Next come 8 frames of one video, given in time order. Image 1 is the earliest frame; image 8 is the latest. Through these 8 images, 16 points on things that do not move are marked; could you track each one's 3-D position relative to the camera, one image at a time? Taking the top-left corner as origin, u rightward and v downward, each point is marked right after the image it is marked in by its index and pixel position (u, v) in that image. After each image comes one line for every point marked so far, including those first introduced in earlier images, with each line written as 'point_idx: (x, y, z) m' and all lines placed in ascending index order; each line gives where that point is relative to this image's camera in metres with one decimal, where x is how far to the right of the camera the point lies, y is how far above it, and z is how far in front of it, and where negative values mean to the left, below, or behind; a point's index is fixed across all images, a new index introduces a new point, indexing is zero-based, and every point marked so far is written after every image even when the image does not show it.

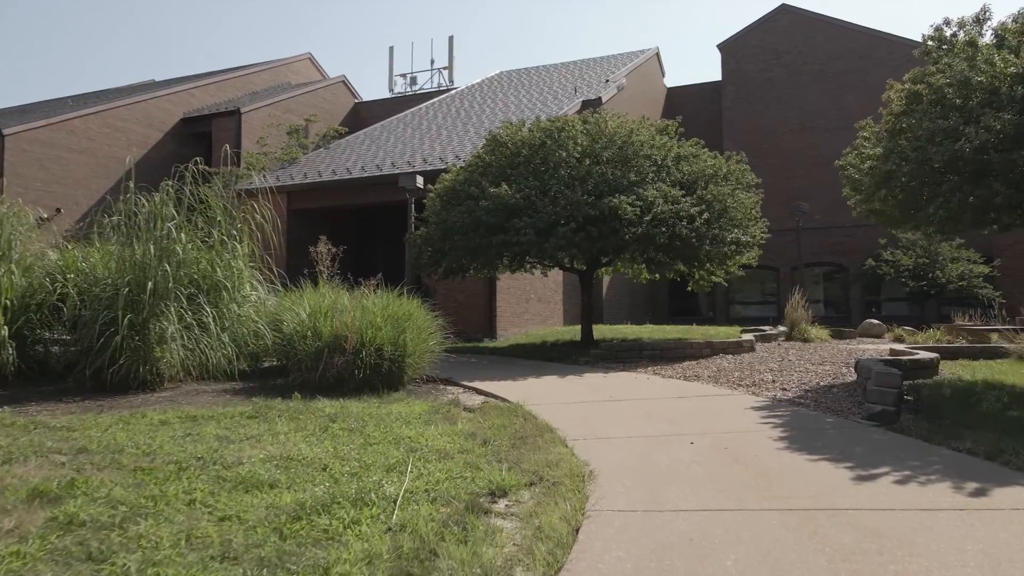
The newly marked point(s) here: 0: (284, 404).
0: (-2.4, -1.2, +7.7) m
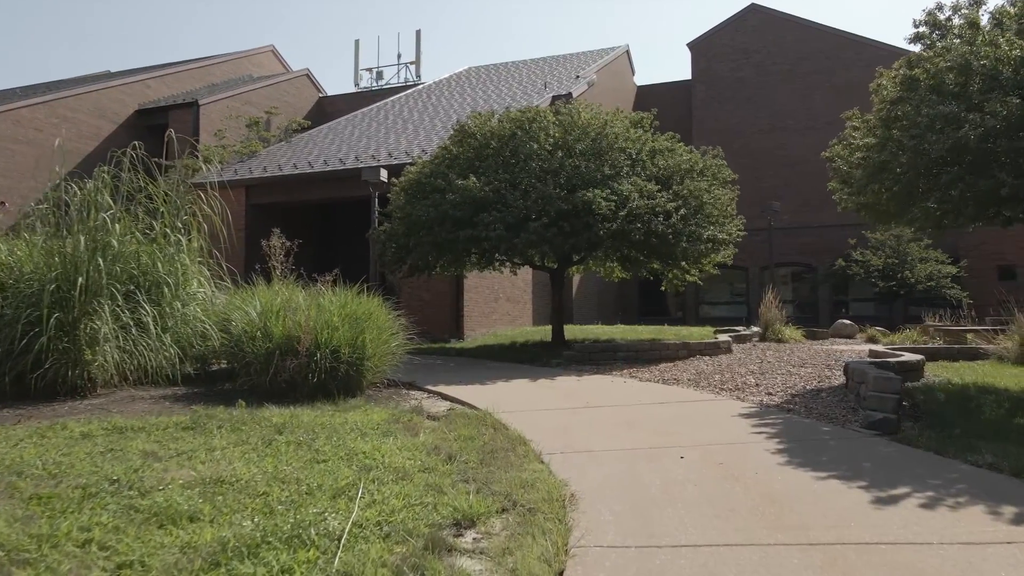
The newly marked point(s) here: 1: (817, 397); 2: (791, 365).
0: (-2.7, -1.2, +6.9) m
1: (+3.3, -1.2, +7.7) m
2: (+4.2, -1.2, +11.0) m
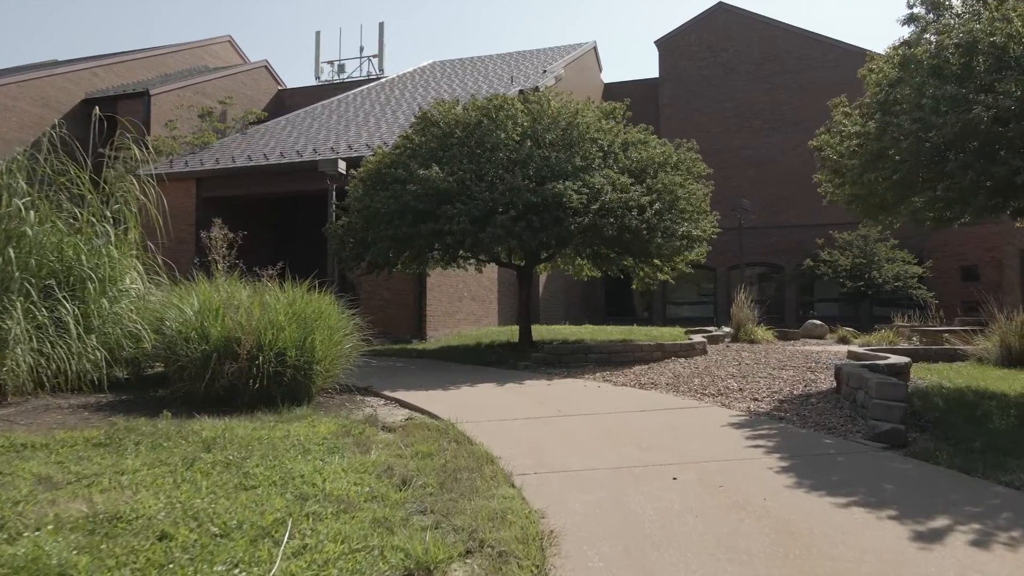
0: (-3.0, -1.2, +6.1) m
1: (+2.9, -1.1, +7.1) m
2: (+3.7, -1.1, +10.4) m
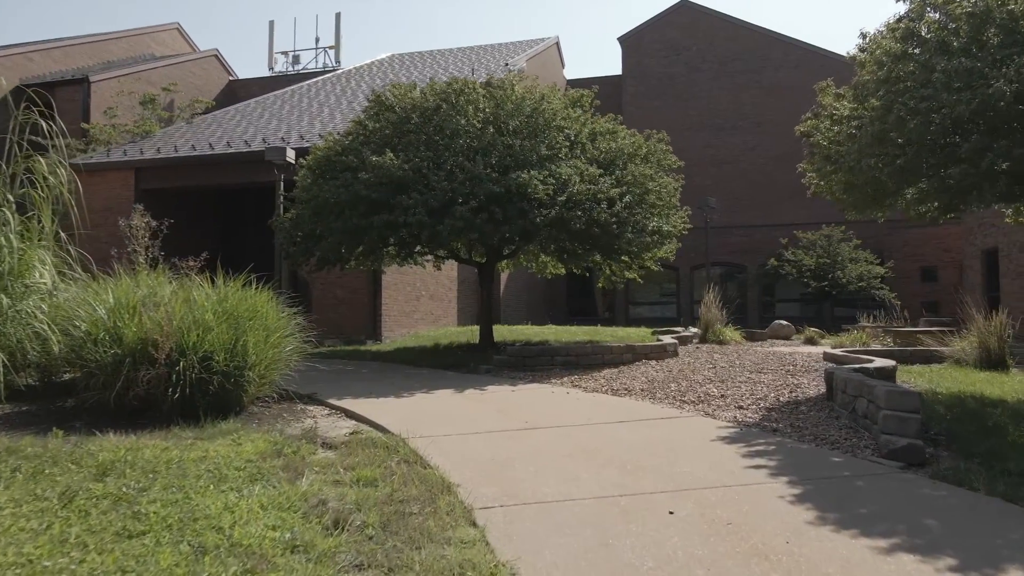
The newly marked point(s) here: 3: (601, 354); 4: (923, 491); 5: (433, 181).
0: (-3.3, -1.1, +5.1) m
1: (+2.6, -1.1, +6.5) m
2: (+3.2, -1.1, +9.8) m
3: (+1.3, -0.9, +10.4) m
4: (+2.2, -1.1, +3.9) m
5: (-1.2, +1.6, +10.9) m
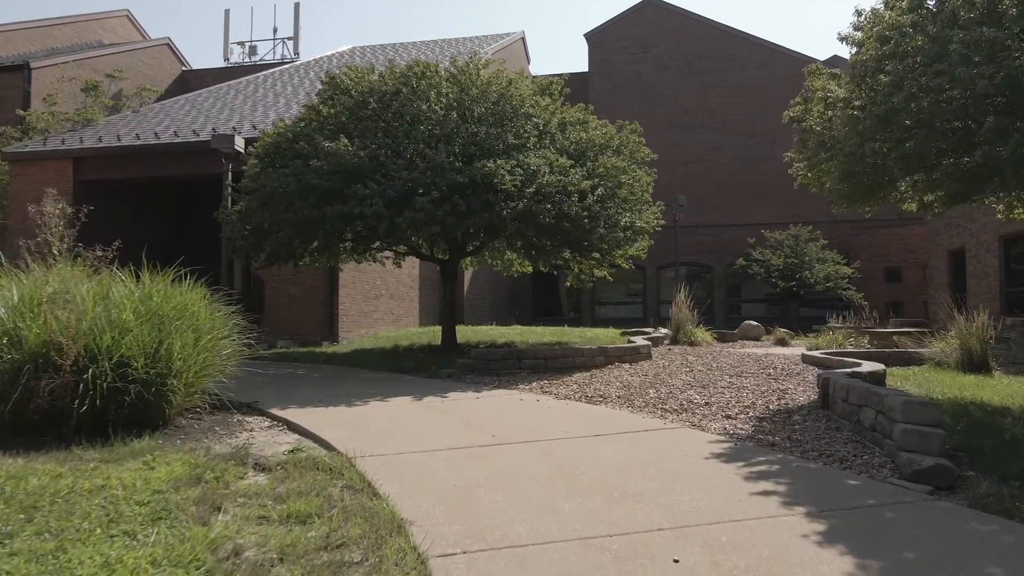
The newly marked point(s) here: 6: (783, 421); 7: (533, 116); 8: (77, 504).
0: (-3.5, -1.1, +4.2) m
1: (+2.3, -1.1, +5.9) m
2: (+2.7, -1.1, +9.2) m
3: (+0.8, -0.9, +9.7) m
4: (+2.1, -1.1, +3.3) m
5: (-1.7, +1.6, +10.1) m
6: (+2.2, -1.1, +6.0) m
7: (+0.3, +2.6, +11.0) m
8: (-2.2, -1.1, +3.6) m
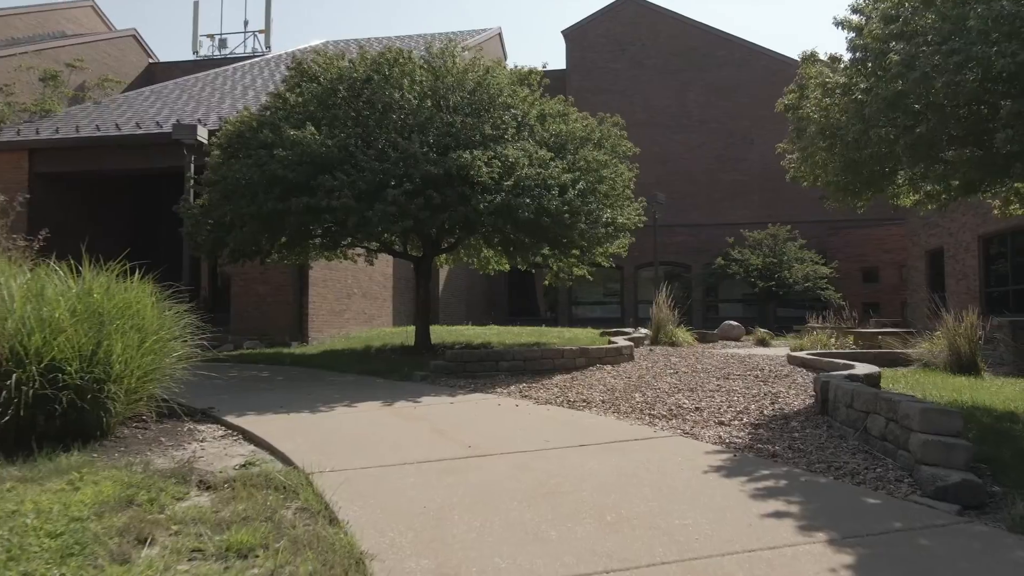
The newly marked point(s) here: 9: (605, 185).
0: (-3.6, -1.0, +3.6) m
1: (+2.1, -1.1, +5.5) m
2: (+2.5, -1.1, +8.8) m
3: (+0.5, -0.9, +9.2) m
4: (+2.0, -1.0, +2.8) m
5: (-2.0, +1.7, +9.5) m
6: (+2.1, -1.1, +5.5) m
7: (0.0, +2.6, +10.5) m
8: (-2.3, -1.0, +3.1) m
9: (+1.4, +1.5, +10.6) m
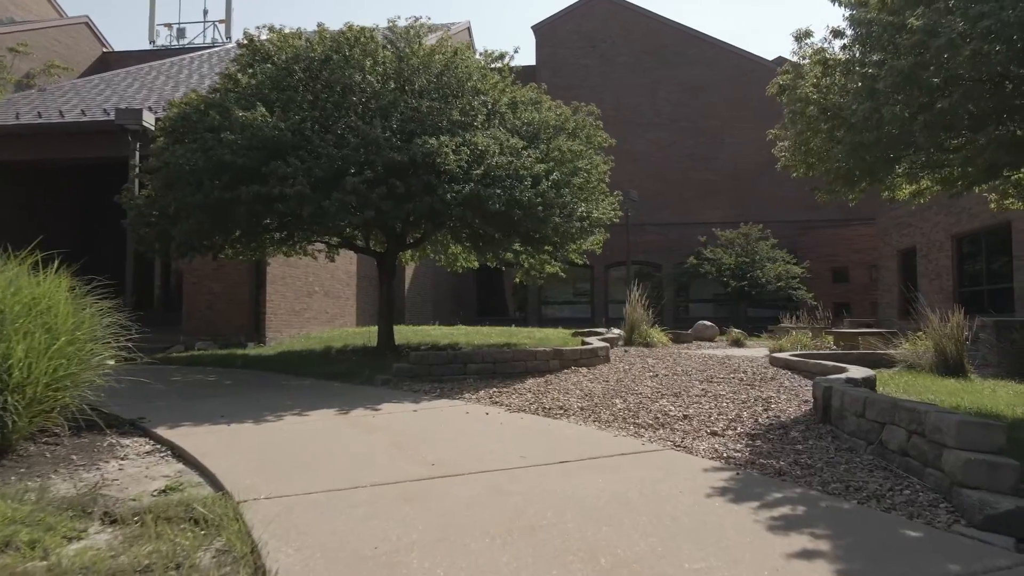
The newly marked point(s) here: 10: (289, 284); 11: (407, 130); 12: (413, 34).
0: (-3.7, -1.0, +2.7) m
1: (+1.9, -1.0, +4.9) m
2: (+2.1, -1.0, +8.3) m
3: (+0.1, -0.9, +8.6) m
4: (+1.9, -1.0, +2.3) m
5: (-2.3, +1.7, +8.8) m
6: (+1.9, -1.0, +5.0) m
7: (-0.4, +2.7, +9.9) m
8: (-2.4, -1.0, +2.3) m
9: (+1.0, +1.5, +10.0) m
10: (-4.4, +0.1, +14.2) m
11: (-1.3, +2.0, +9.1) m
12: (-1.4, +3.5, +10.1) m
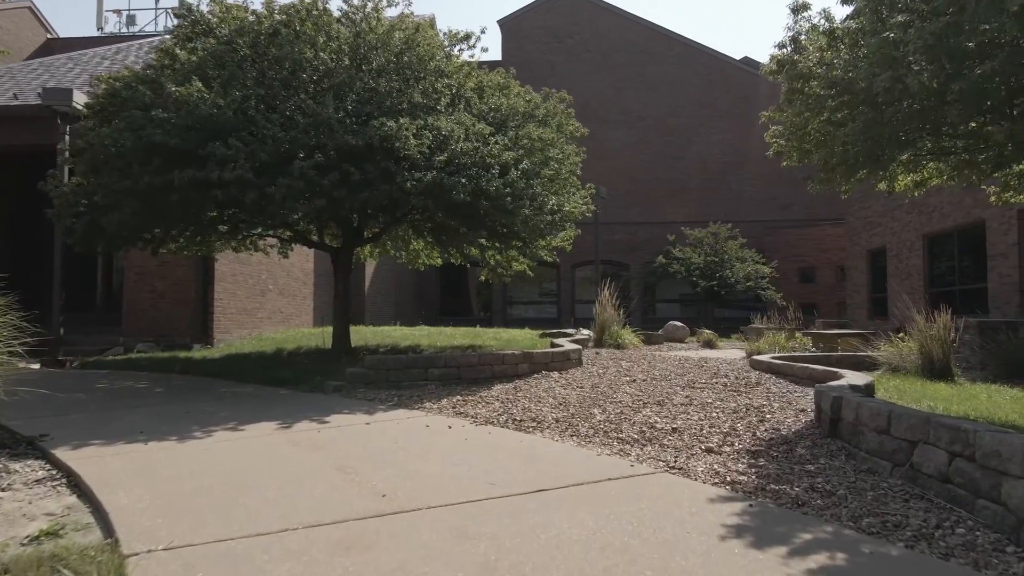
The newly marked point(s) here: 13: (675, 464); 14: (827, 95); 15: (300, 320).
0: (-3.8, -0.9, +1.8) m
1: (+1.7, -1.0, +4.3) m
2: (+1.8, -1.0, +7.7) m
3: (-0.2, -0.8, +7.9) m
4: (+1.8, -1.0, +1.7) m
5: (-2.7, +1.8, +7.9) m
6: (+1.7, -1.0, +4.3) m
7: (-0.8, +2.7, +9.1) m
8: (-2.4, -1.0, +1.5) m
9: (+0.5, +1.6, +9.3) m
10: (-5.0, +0.1, +13.3) m
11: (-1.7, +2.0, +8.3) m
12: (-1.8, +3.6, +9.3) m
13: (+0.9, -1.0, +4.2) m
14: (+2.2, +1.4, +5.1) m
15: (-4.7, -0.7, +15.9) m
